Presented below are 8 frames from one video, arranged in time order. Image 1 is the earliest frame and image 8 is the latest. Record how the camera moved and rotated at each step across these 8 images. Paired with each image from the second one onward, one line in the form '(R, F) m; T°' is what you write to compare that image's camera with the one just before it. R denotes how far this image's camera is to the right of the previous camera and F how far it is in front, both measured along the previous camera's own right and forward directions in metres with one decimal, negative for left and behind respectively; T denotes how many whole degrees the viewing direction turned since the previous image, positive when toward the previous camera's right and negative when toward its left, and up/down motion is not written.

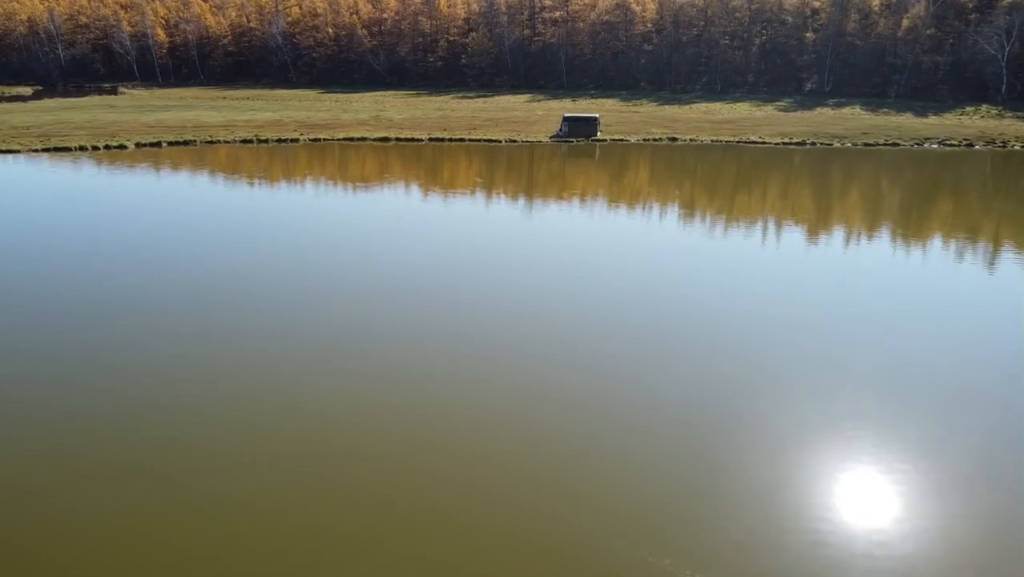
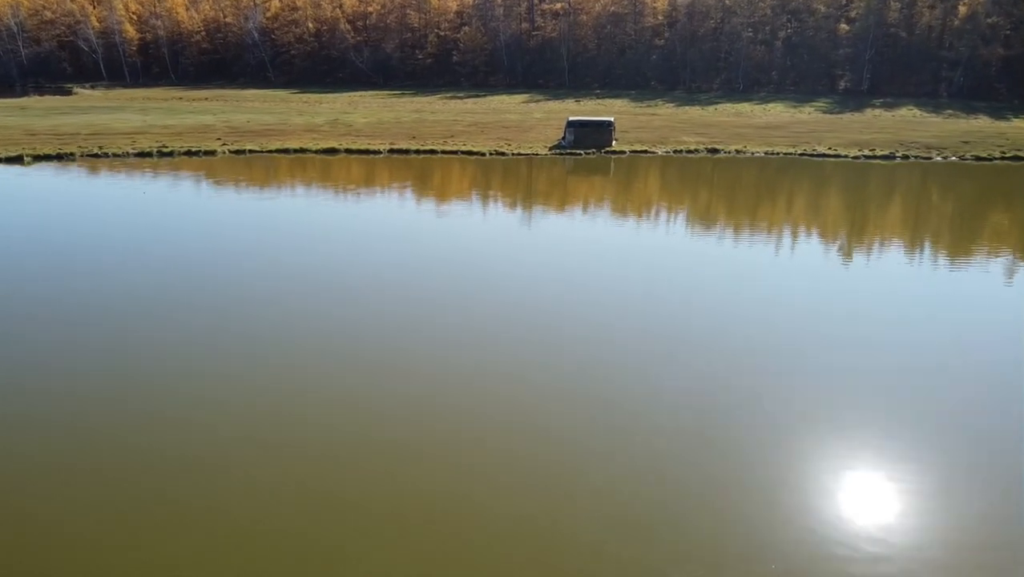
(+0.3, +5.6) m; 0°
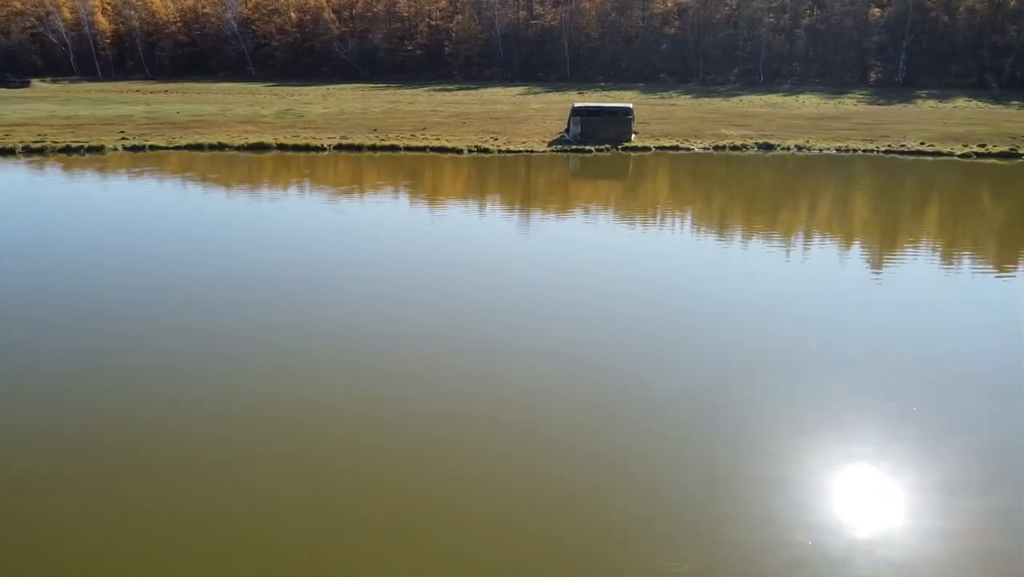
(+0.2, +4.3) m; 0°
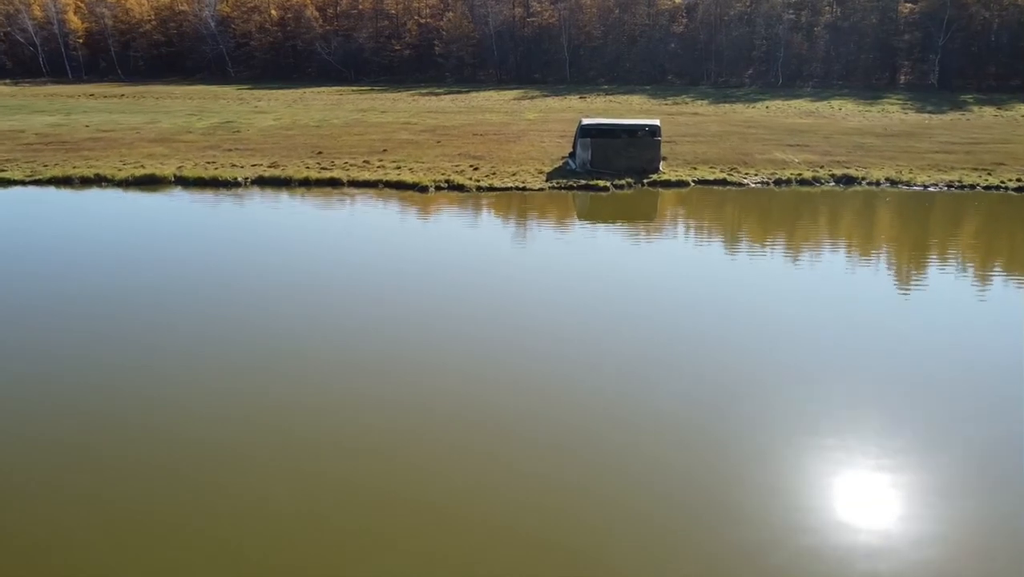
(+0.2, +3.6) m; 0°
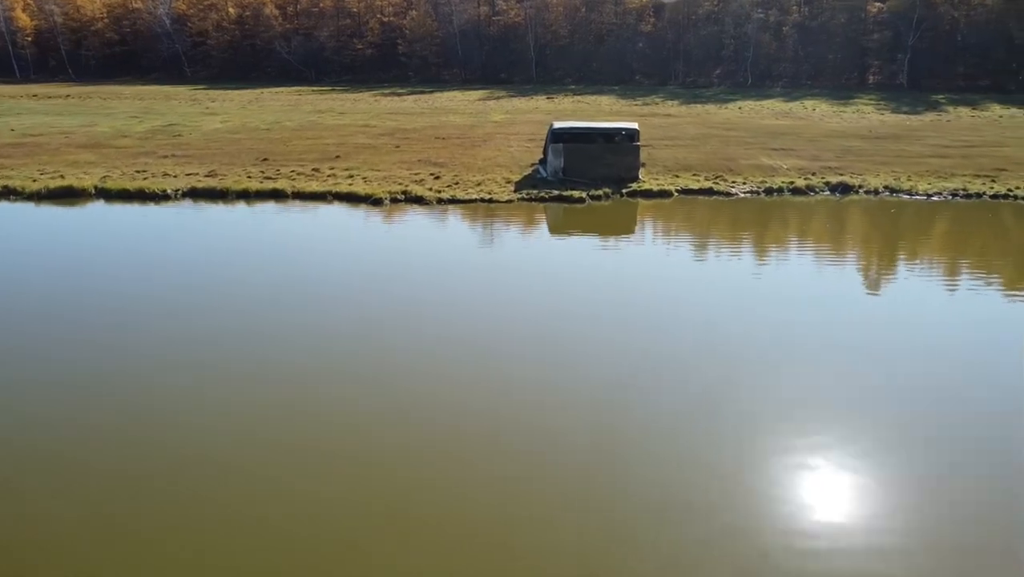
(0.0, +0.9) m; +2°
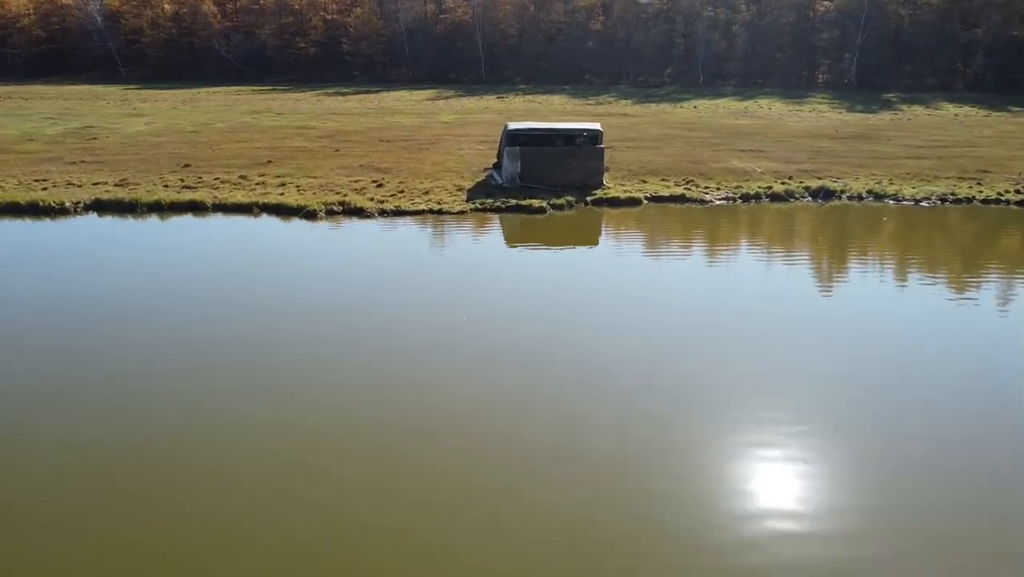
(0.0, +0.9) m; +4°
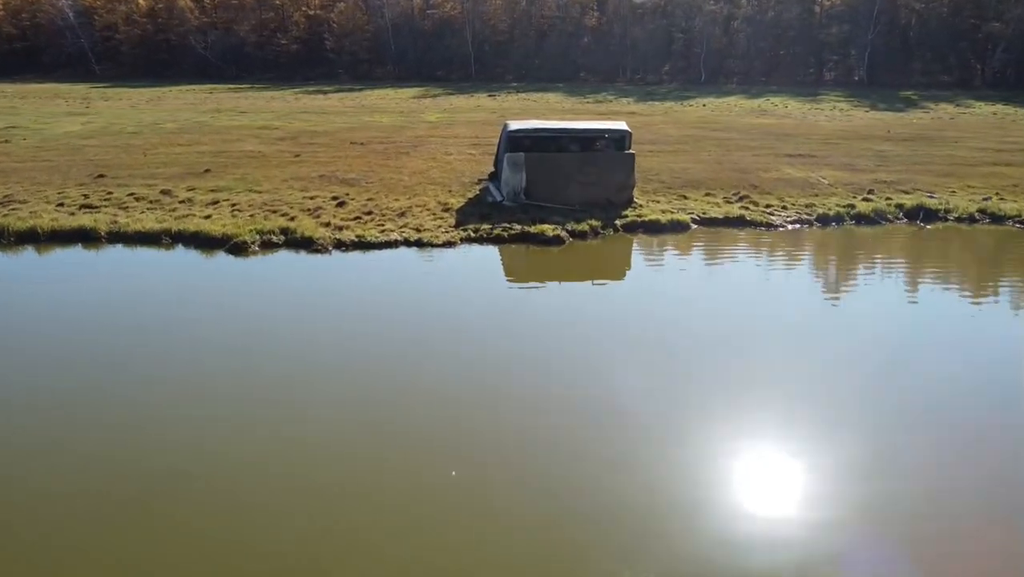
(-0.1, +1.9) m; +1°
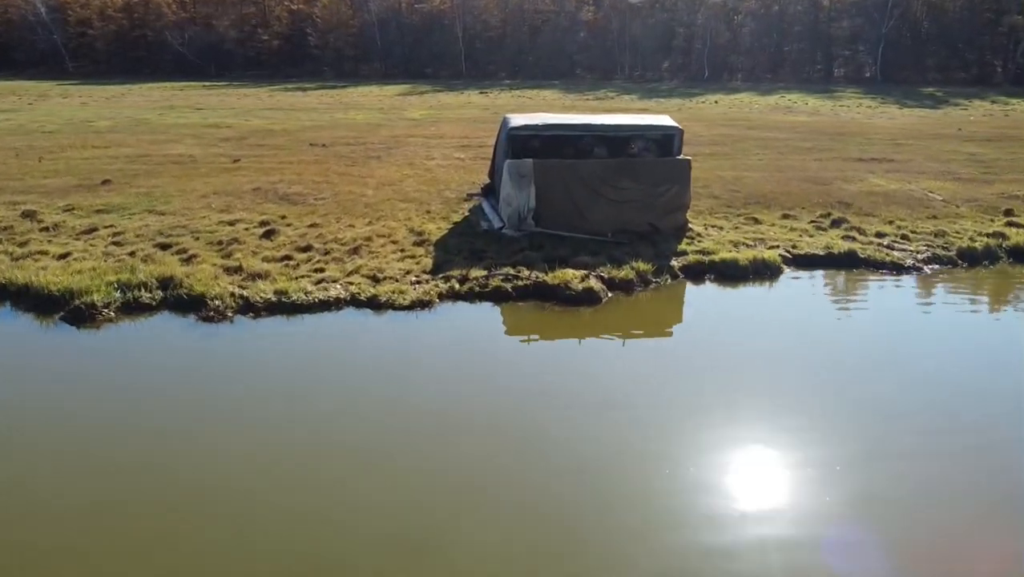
(-0.1, +1.9) m; +1°
